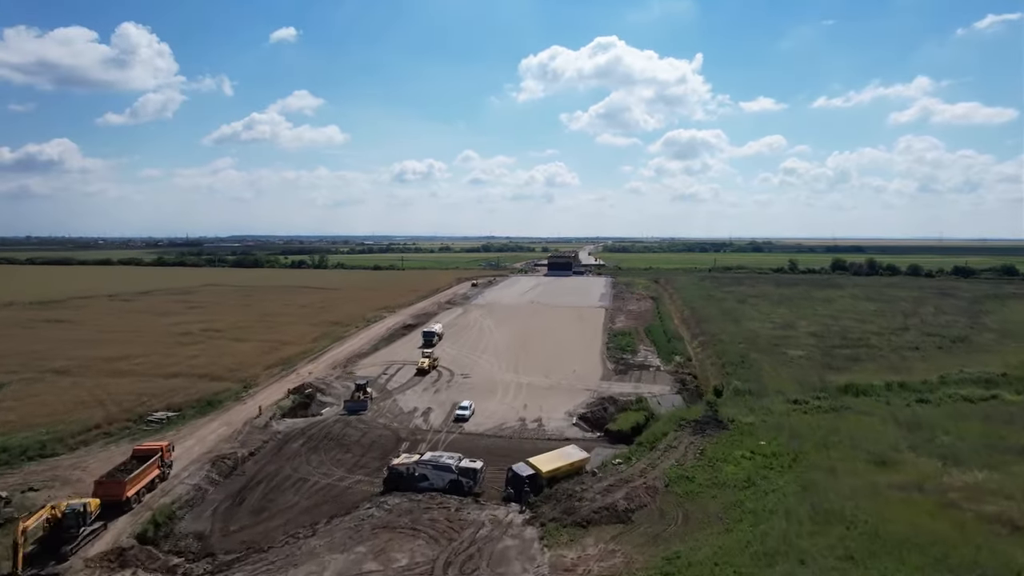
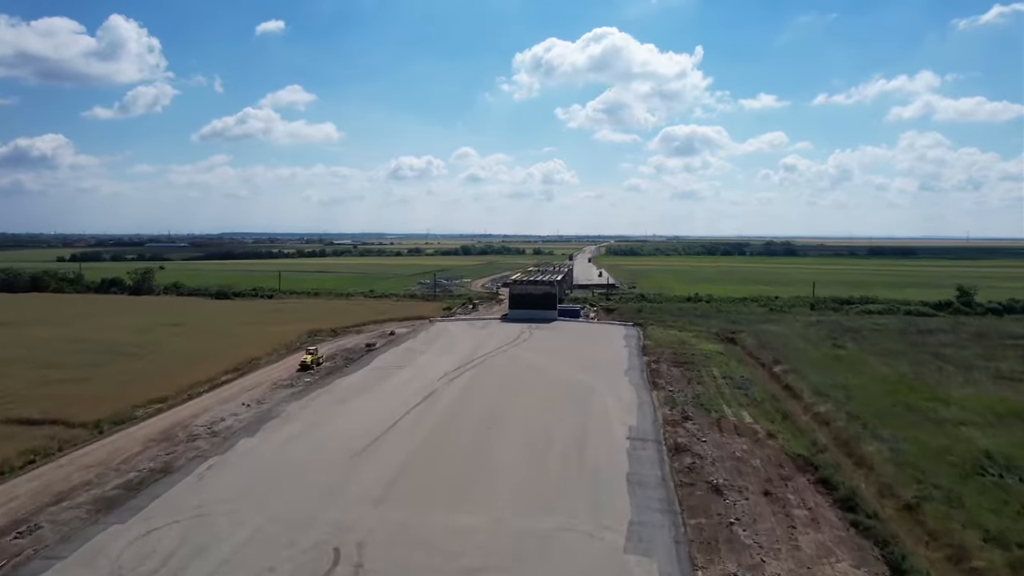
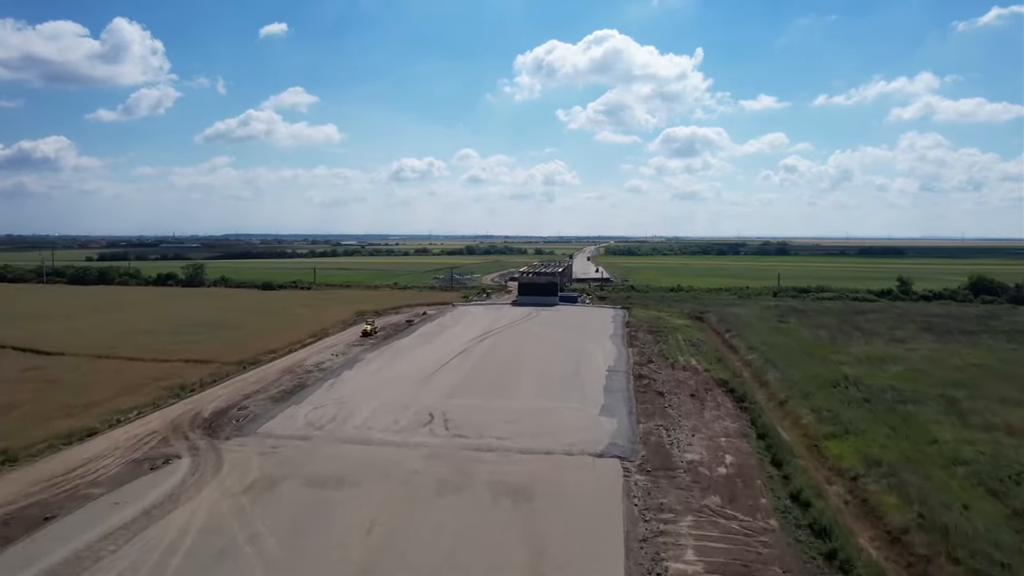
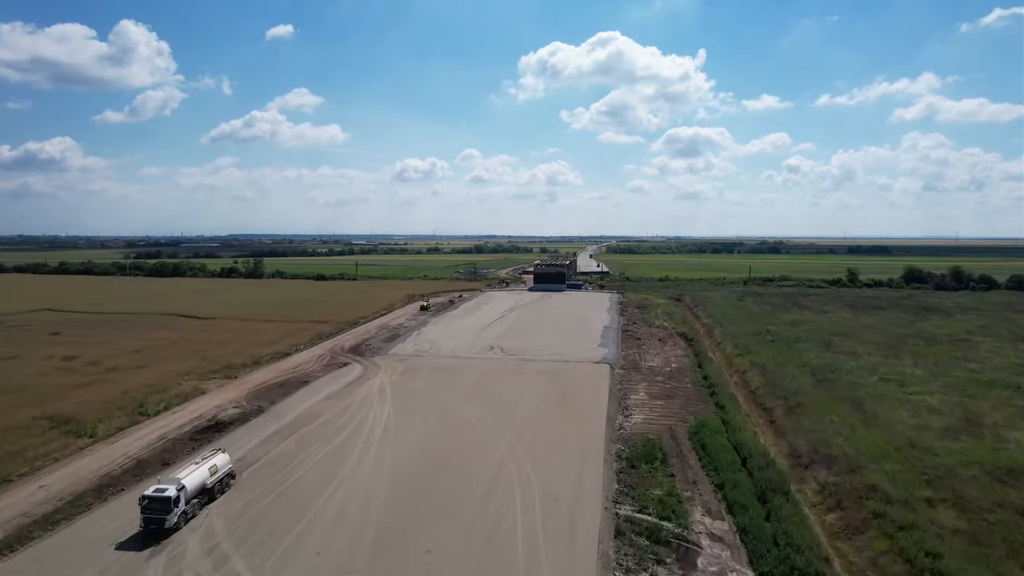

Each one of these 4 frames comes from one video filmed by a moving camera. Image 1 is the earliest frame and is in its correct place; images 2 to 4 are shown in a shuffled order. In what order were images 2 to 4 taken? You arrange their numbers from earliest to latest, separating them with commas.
4, 3, 2
